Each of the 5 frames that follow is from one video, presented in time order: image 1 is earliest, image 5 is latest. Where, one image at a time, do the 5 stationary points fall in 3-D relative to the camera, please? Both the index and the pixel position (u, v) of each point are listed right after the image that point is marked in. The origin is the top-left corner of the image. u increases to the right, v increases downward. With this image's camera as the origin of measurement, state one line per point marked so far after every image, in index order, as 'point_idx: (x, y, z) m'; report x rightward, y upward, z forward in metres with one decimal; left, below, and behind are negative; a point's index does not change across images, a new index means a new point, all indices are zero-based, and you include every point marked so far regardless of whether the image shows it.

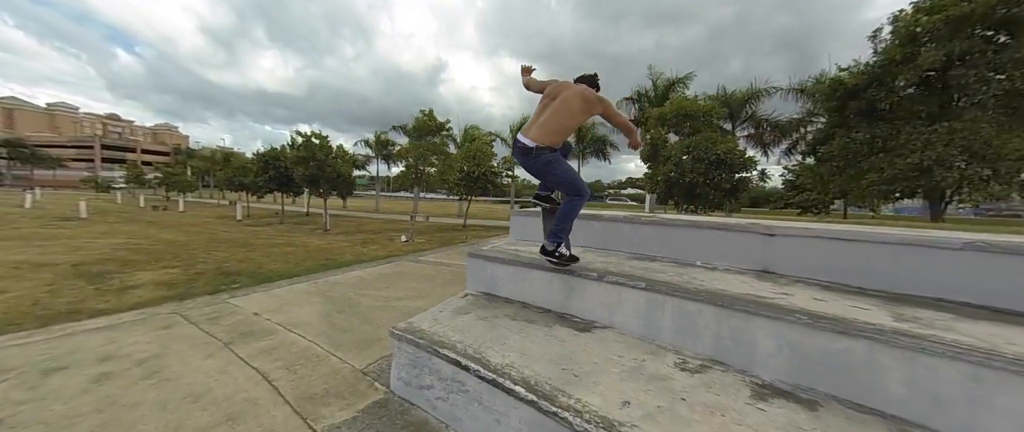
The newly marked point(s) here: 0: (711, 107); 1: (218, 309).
0: (+5.6, +3.0, +8.7) m
1: (-3.8, -1.2, +4.1) m
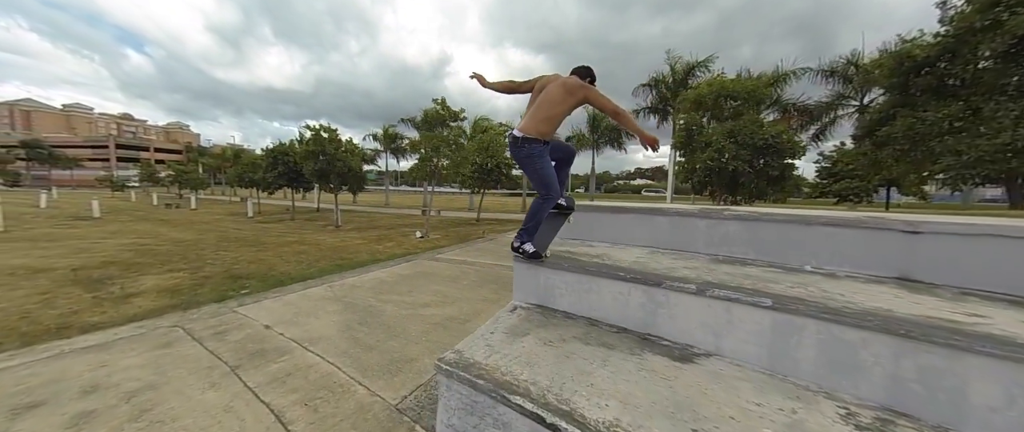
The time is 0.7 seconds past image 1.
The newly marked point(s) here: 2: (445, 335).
0: (+6.1, +3.3, +7.9) m
1: (-3.3, -1.2, +3.6) m
2: (-0.7, -1.3, +3.4) m
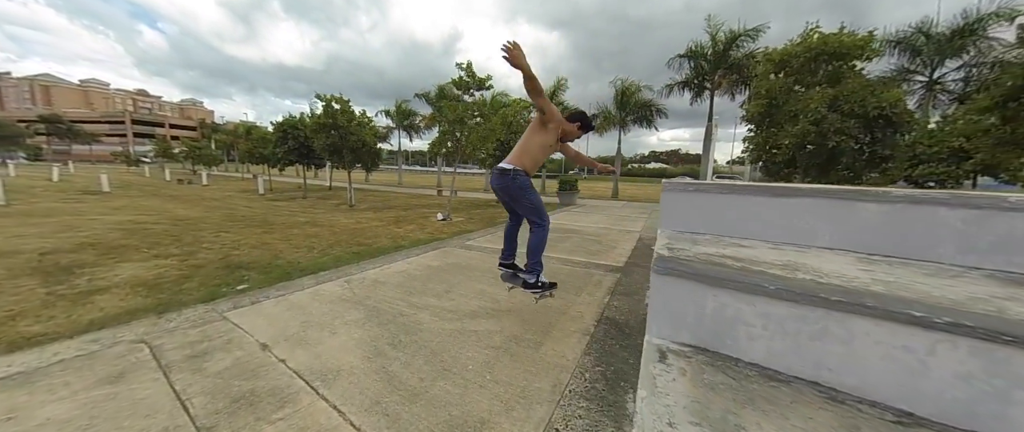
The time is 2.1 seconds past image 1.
0: (+7.1, +3.5, +6.3) m
1: (-2.5, -1.0, +2.6) m
2: (0.0, -1.1, +2.3) m
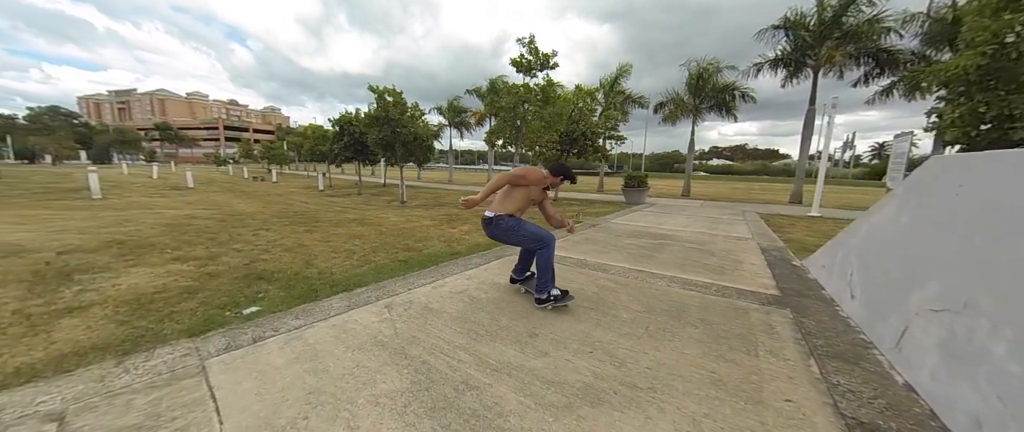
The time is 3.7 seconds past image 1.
0: (+8.4, +3.4, +3.8) m
1: (-1.7, -1.0, +1.5) m
2: (+0.7, -1.1, +0.8) m
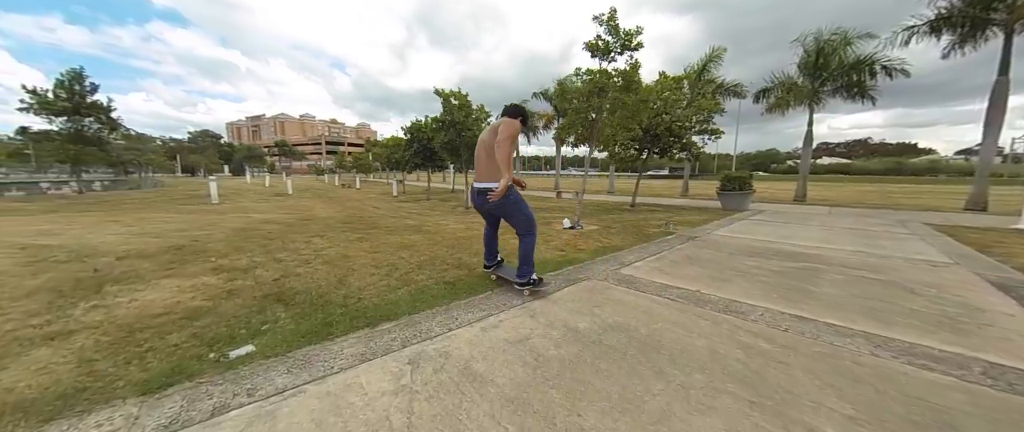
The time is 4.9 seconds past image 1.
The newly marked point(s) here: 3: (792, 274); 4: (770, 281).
0: (+9.0, +3.2, +1.0) m
1: (-1.5, -1.0, +0.8) m
2: (+0.8, -1.2, -0.4) m
3: (+3.5, -0.7, +3.9) m
4: (+2.9, -0.7, +3.6) m
